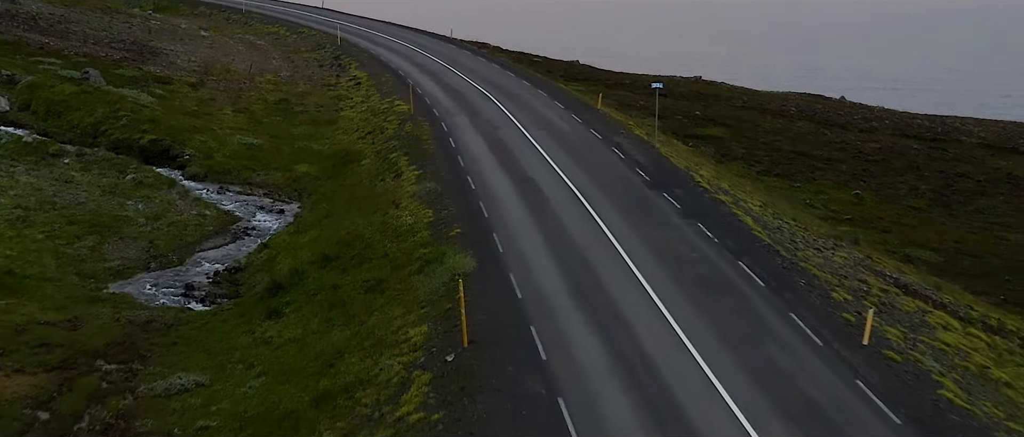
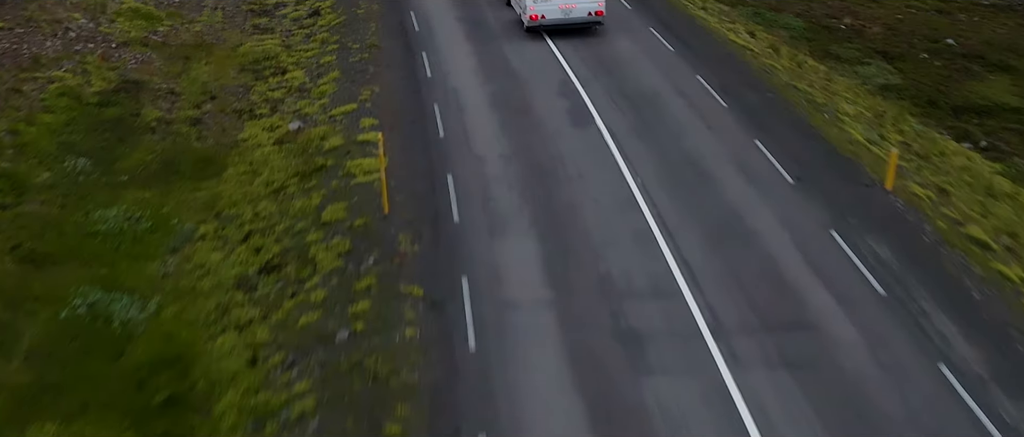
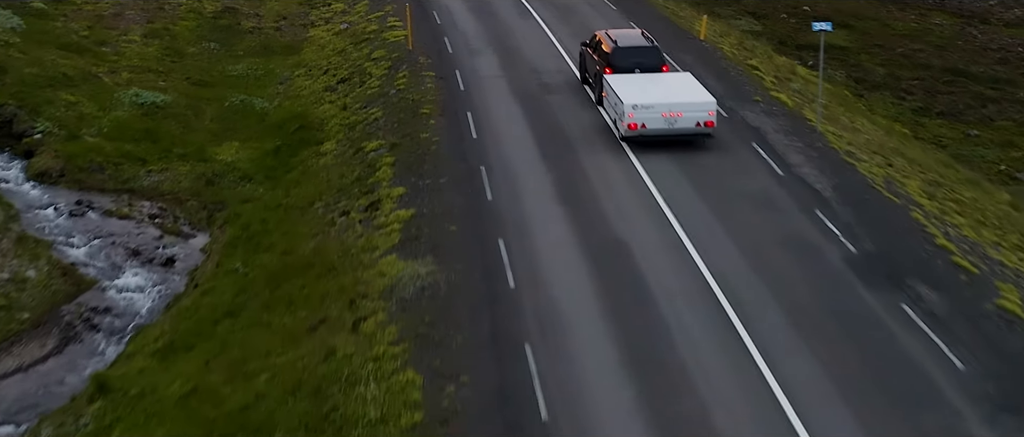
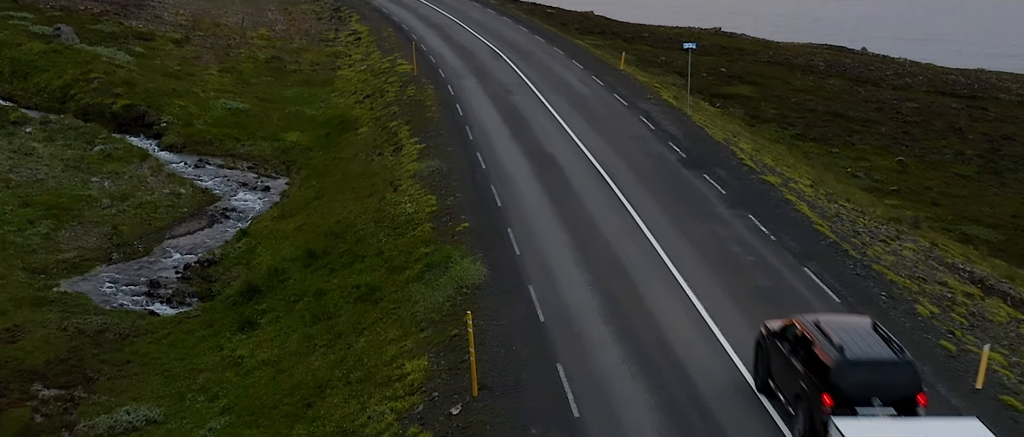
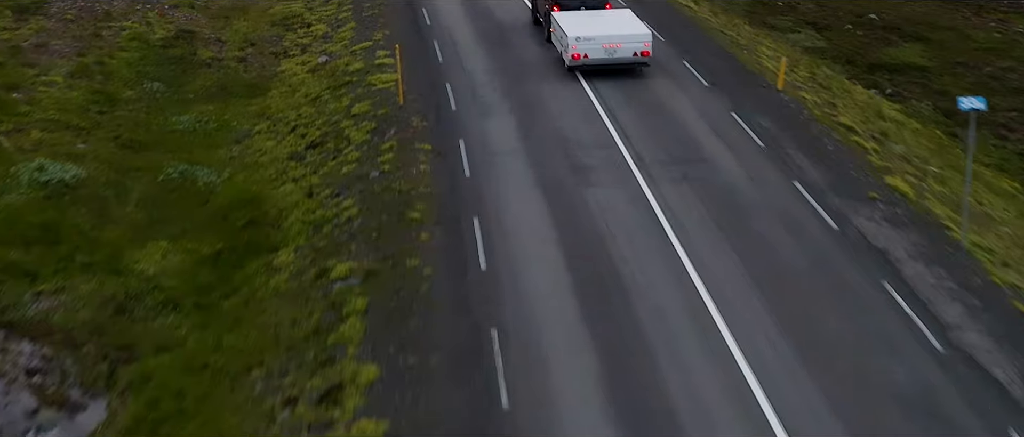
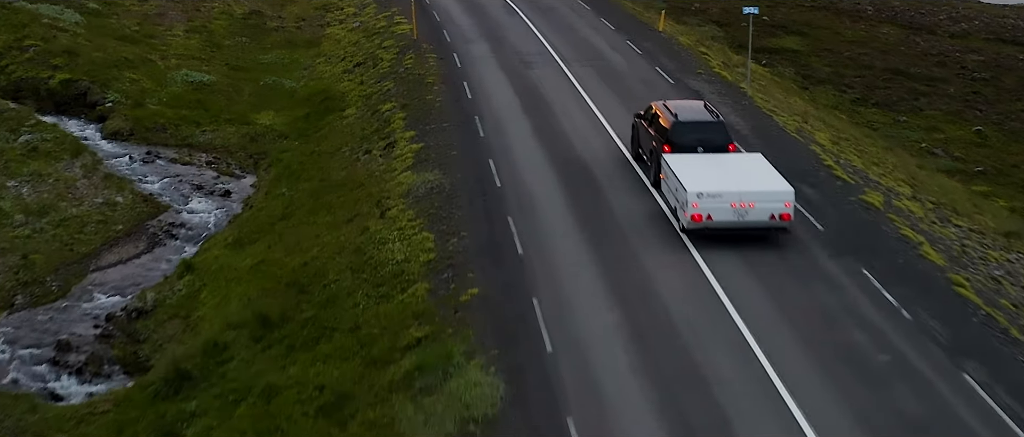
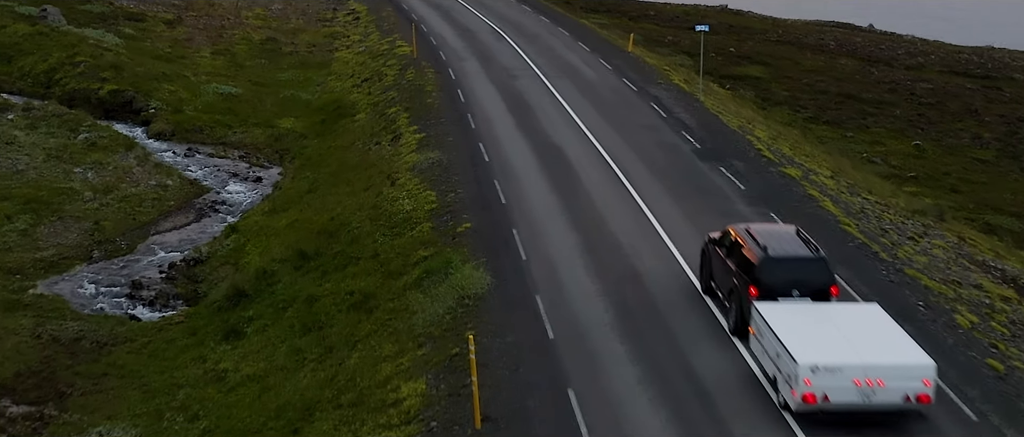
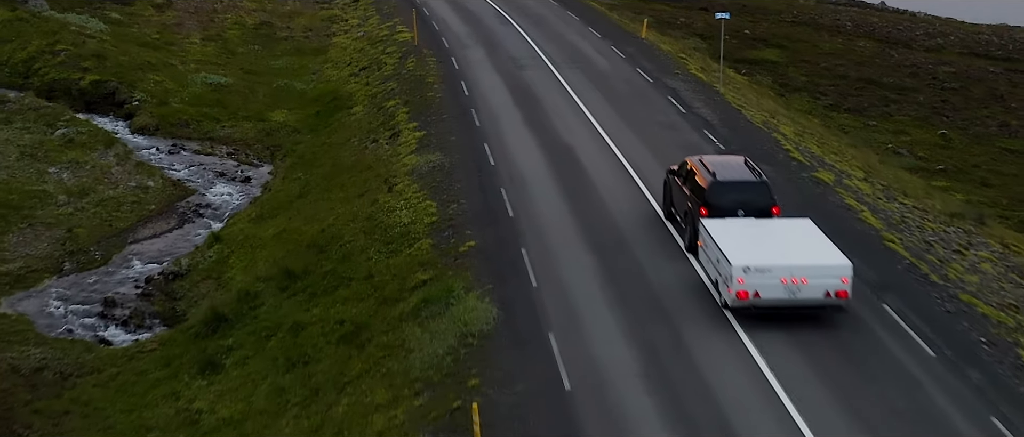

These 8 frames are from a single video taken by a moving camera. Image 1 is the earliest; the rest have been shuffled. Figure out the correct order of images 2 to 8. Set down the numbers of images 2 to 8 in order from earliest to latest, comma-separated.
4, 7, 8, 6, 3, 5, 2
